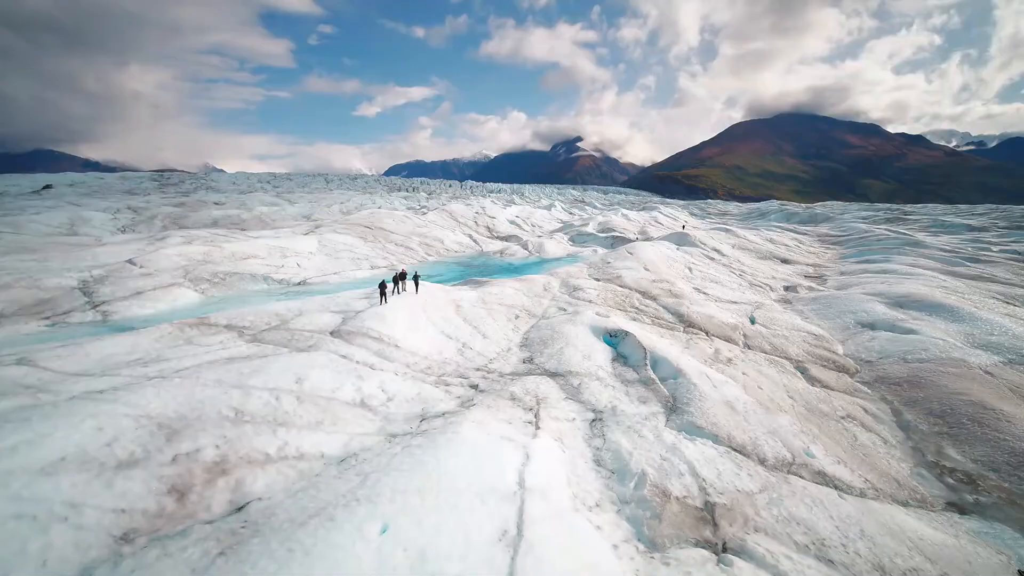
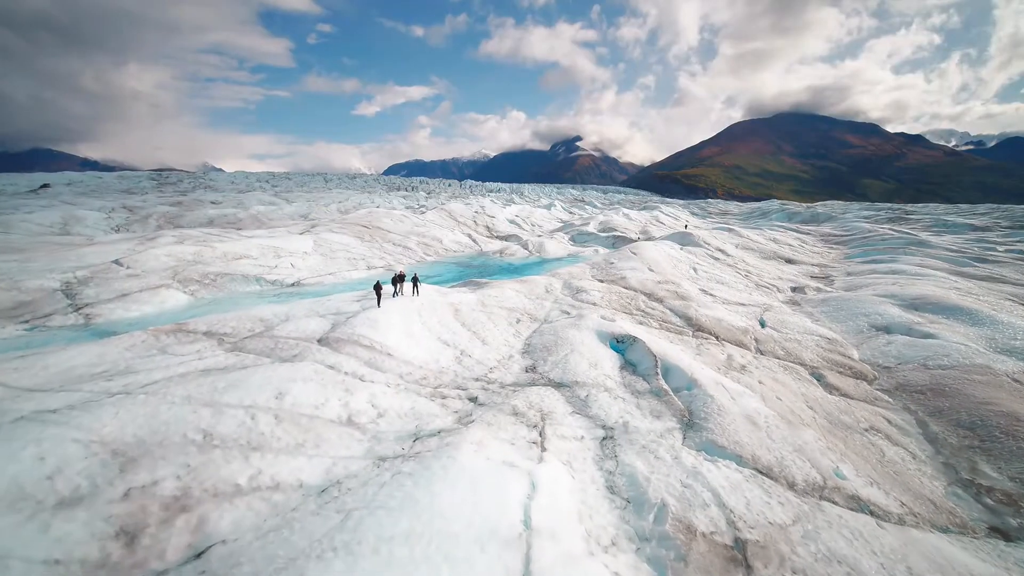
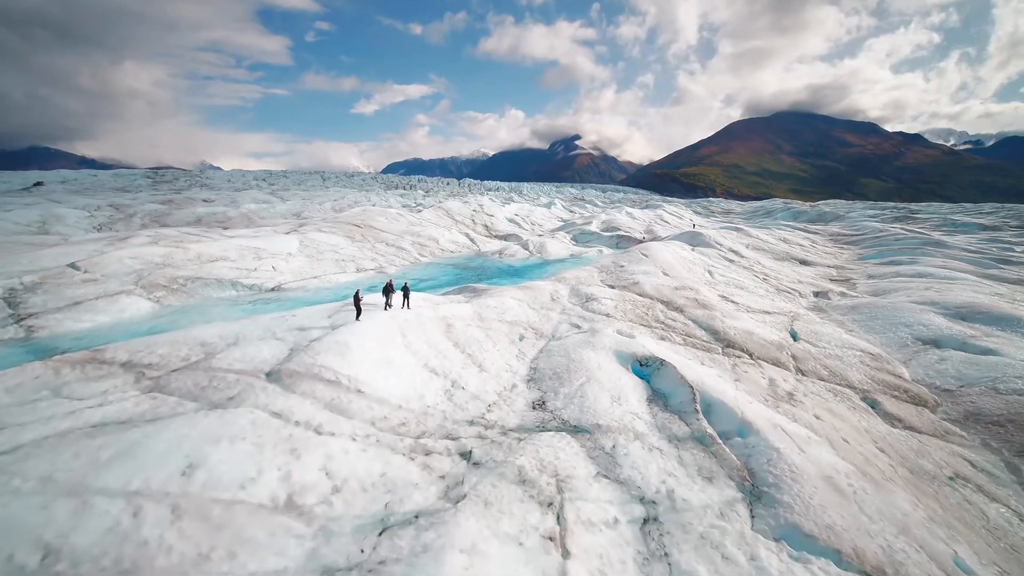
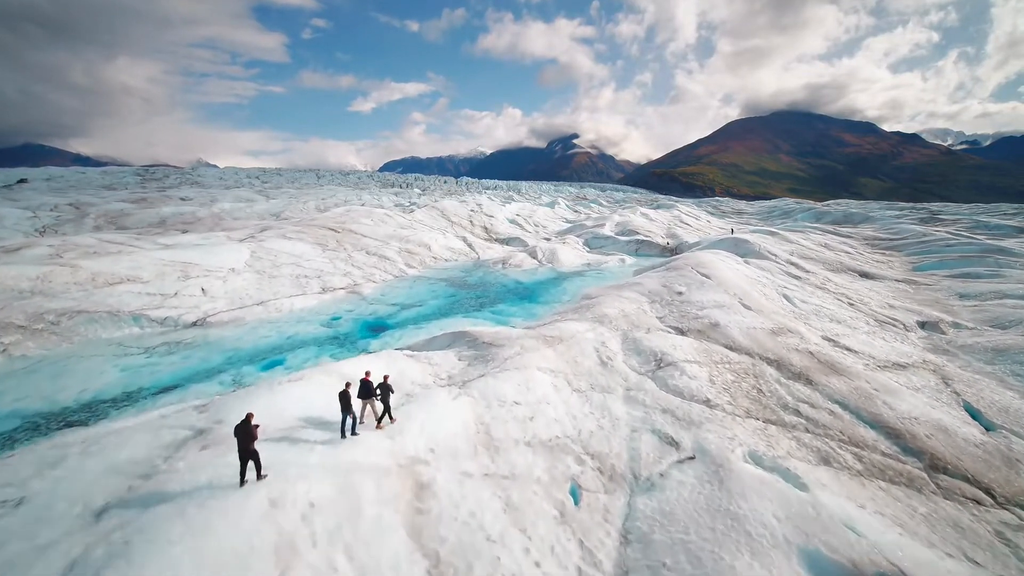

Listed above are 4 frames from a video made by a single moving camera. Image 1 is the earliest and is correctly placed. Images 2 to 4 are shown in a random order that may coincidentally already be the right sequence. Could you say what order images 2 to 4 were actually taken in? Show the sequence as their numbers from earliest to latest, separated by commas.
2, 3, 4
